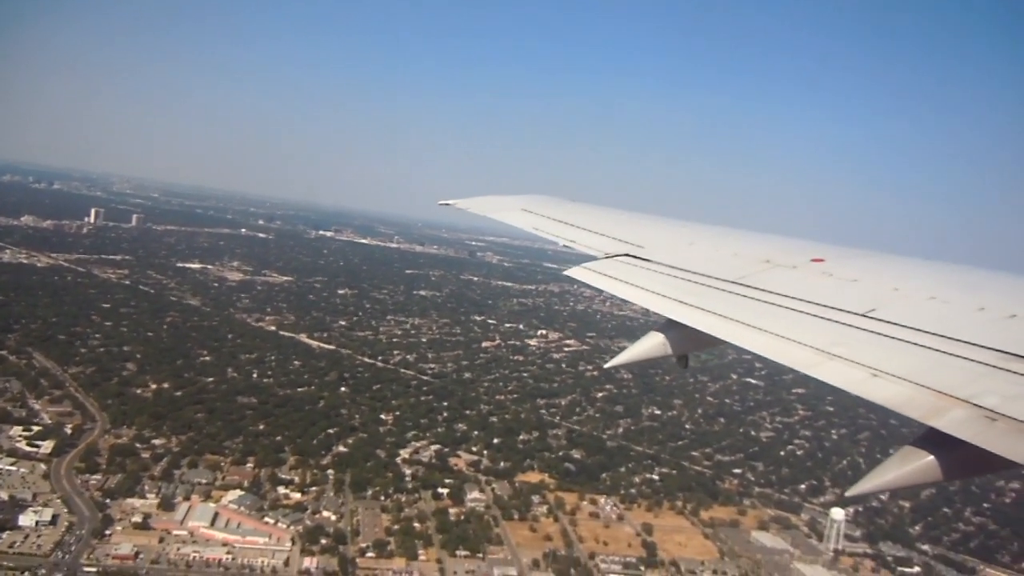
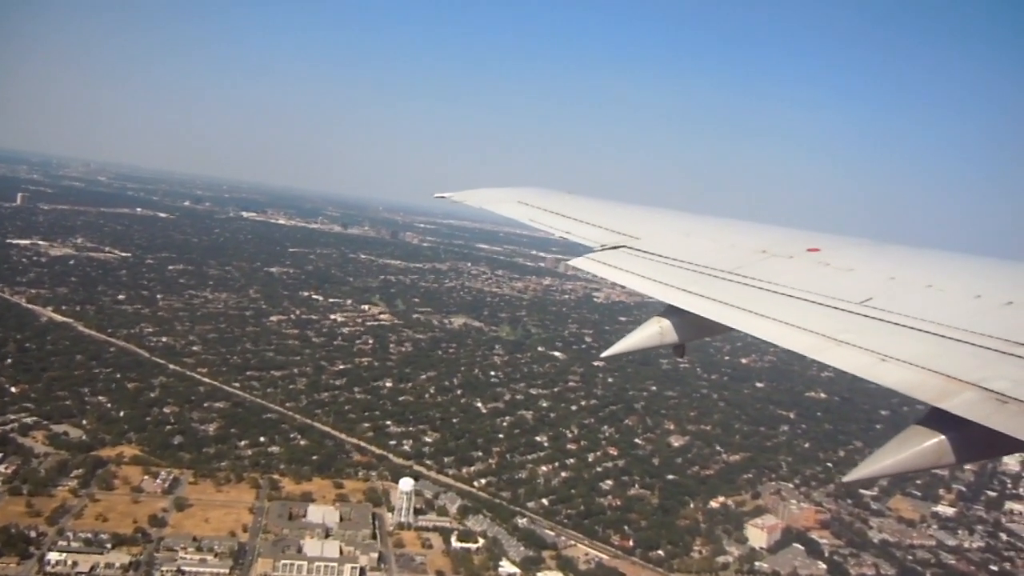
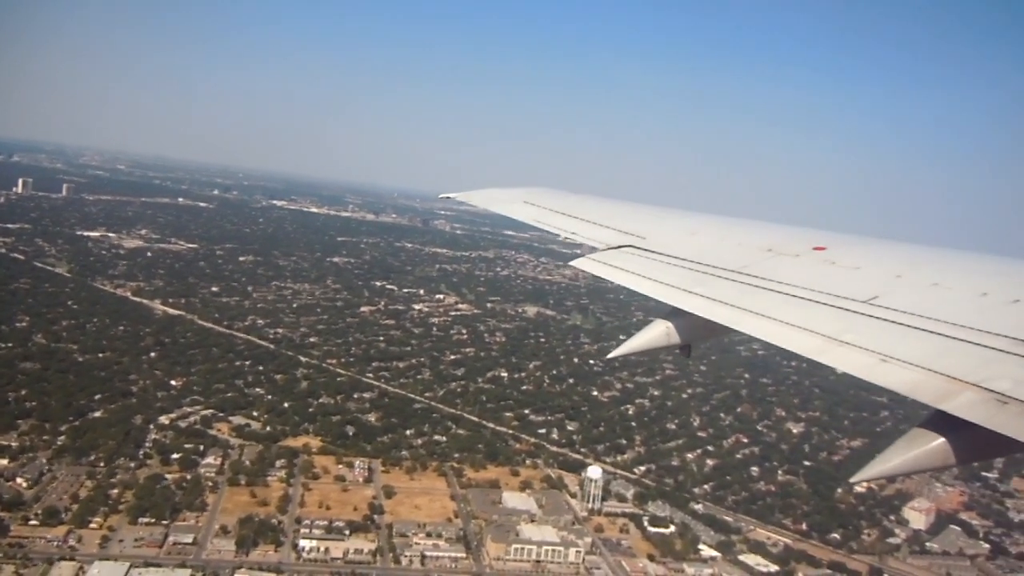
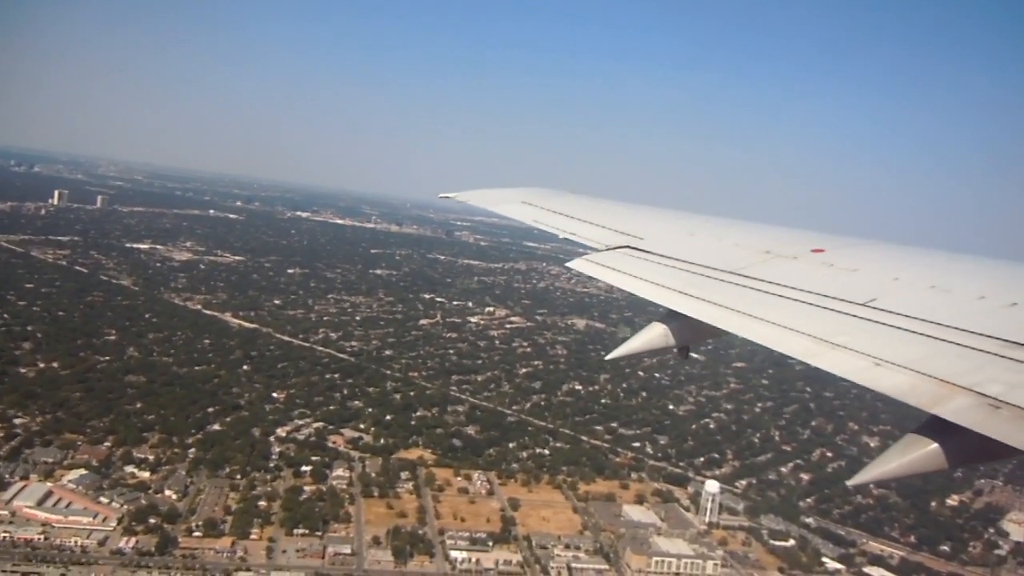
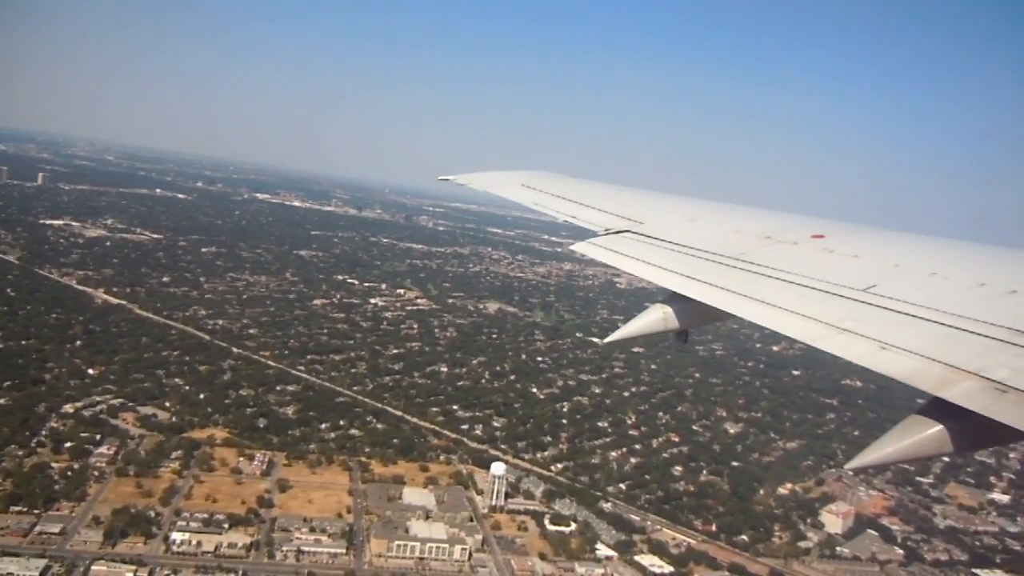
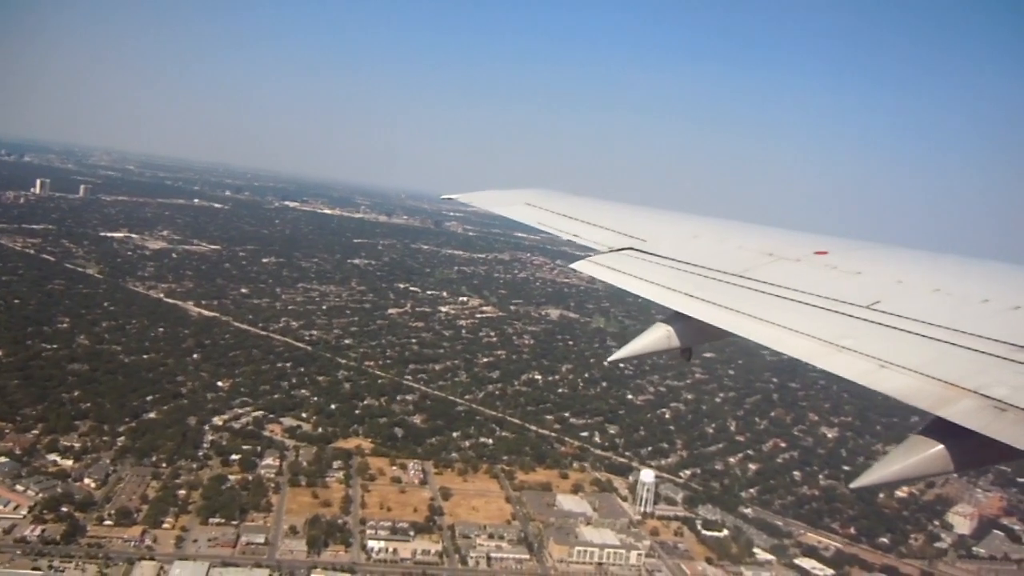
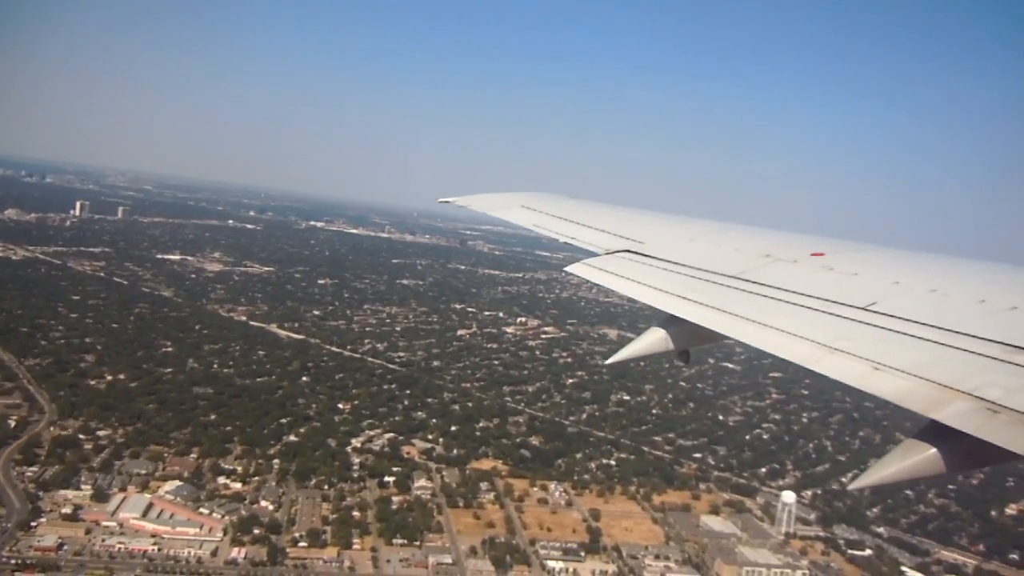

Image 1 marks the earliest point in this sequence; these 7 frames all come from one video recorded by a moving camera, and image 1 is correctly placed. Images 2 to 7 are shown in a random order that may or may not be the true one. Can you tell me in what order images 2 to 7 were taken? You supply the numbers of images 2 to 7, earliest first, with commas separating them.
7, 4, 6, 3, 5, 2
